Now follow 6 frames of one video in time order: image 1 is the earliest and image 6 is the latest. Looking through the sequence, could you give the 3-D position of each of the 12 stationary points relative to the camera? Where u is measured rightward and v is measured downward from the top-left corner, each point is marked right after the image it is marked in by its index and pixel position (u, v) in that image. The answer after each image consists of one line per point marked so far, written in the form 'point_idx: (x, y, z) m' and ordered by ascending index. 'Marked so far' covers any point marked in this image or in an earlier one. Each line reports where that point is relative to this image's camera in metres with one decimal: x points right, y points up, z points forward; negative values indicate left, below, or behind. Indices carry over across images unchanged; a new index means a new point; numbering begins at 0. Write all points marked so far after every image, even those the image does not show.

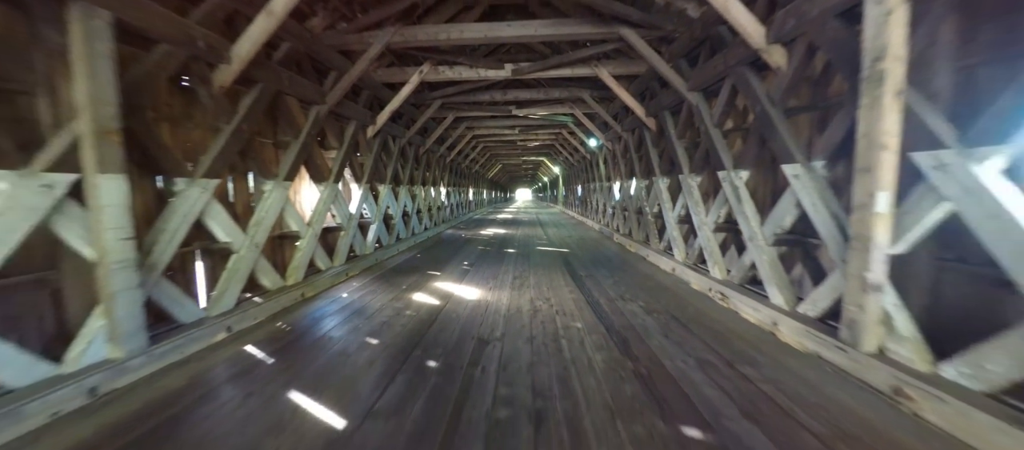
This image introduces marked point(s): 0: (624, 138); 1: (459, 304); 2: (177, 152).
0: (+1.9, +1.5, +5.3) m
1: (-0.4, -0.6, +2.7) m
2: (-2.1, +0.5, +2.0) m
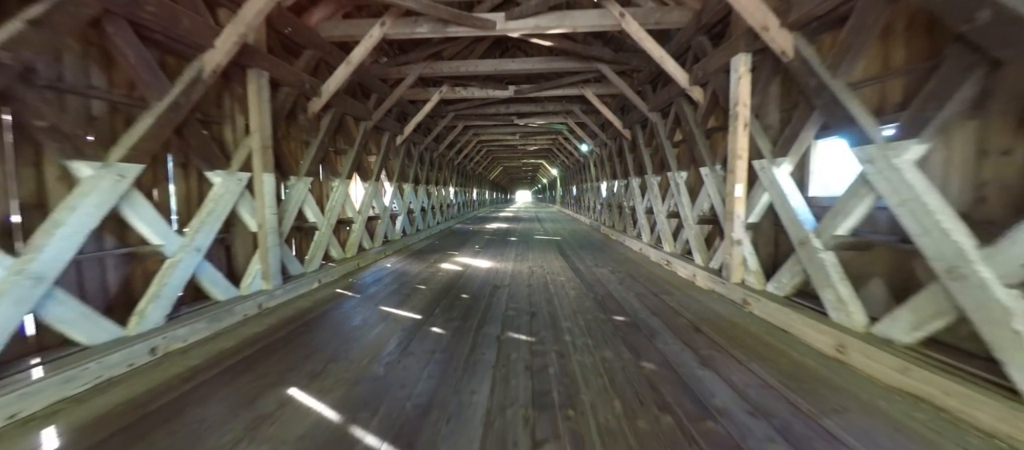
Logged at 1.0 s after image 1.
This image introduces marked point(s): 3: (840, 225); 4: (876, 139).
0: (+1.9, +1.6, +6.2) m
1: (-0.4, -0.5, +3.5) m
2: (-2.1, +0.6, +2.9) m
3: (+1.8, 0.0, +1.7) m
4: (+1.8, +0.4, +1.5) m
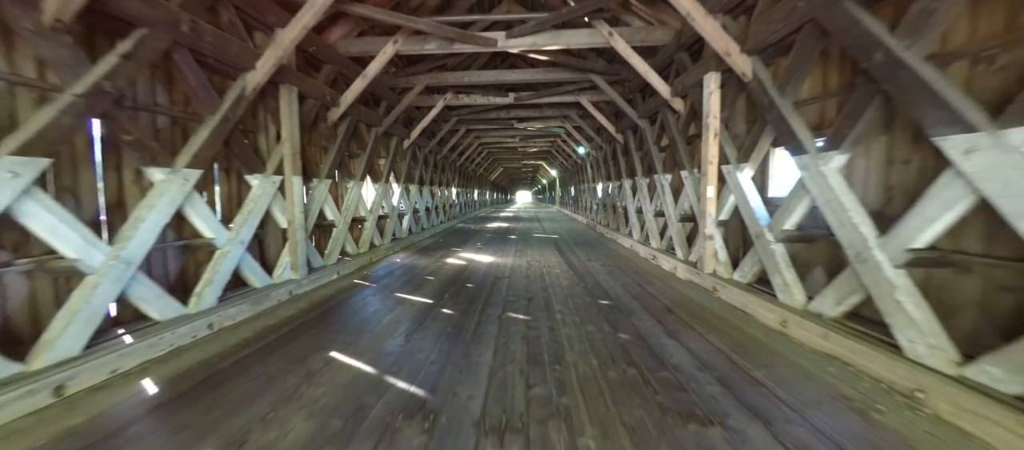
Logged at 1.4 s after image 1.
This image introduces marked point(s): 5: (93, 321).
0: (+1.9, +1.6, +6.5) m
1: (-0.4, -0.5, +3.9) m
2: (-2.1, +0.6, +3.2) m
3: (+1.8, 0.0, +2.0) m
4: (+1.8, +0.4, +1.9) m
5: (-2.2, -0.5, +1.7) m
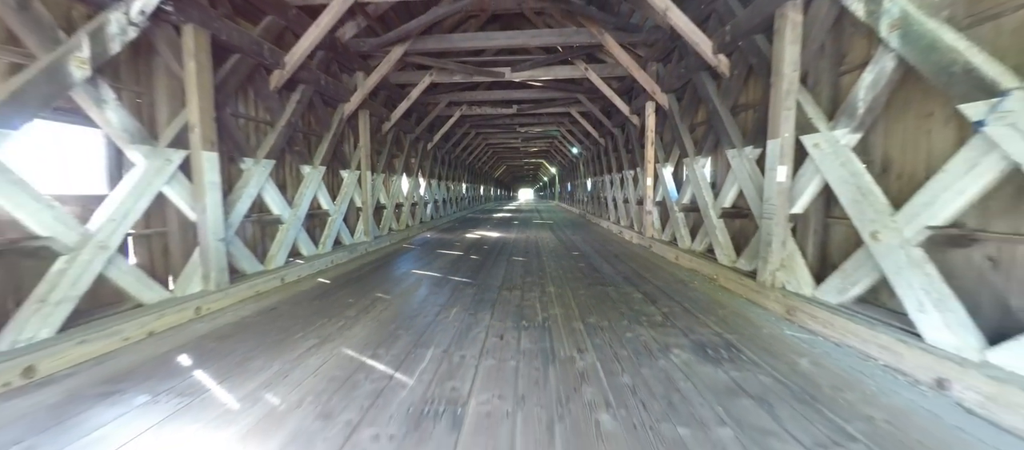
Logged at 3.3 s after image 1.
0: (+2.0, +1.9, +7.8) m
1: (-0.4, -0.2, +5.2) m
2: (-2.0, +0.9, +4.5) m
3: (+1.8, +0.3, +3.3) m
4: (+1.8, +0.7, +3.1) m
5: (-2.1, -0.2, +3.0) m
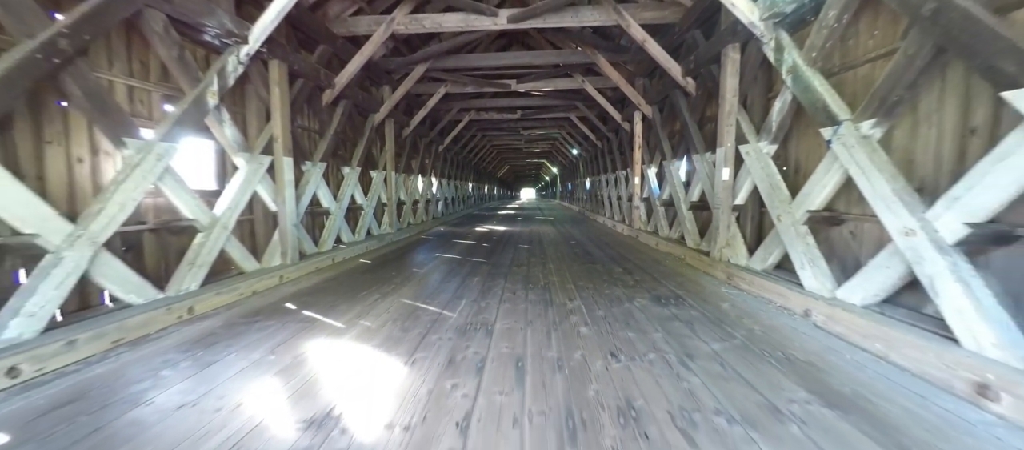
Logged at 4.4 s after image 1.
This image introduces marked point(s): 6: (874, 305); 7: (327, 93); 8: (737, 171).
0: (+2.1, +2.0, +8.4) m
1: (-0.3, -0.1, +5.8) m
2: (-1.9, +1.0, +5.2) m
3: (+1.9, +0.4, +3.9) m
4: (+1.9, +0.8, +3.8) m
5: (-2.1, -0.1, +3.6) m
6: (+1.9, -0.4, +1.7) m
7: (-2.0, +1.5, +3.4) m
8: (+1.9, +0.5, +2.6) m
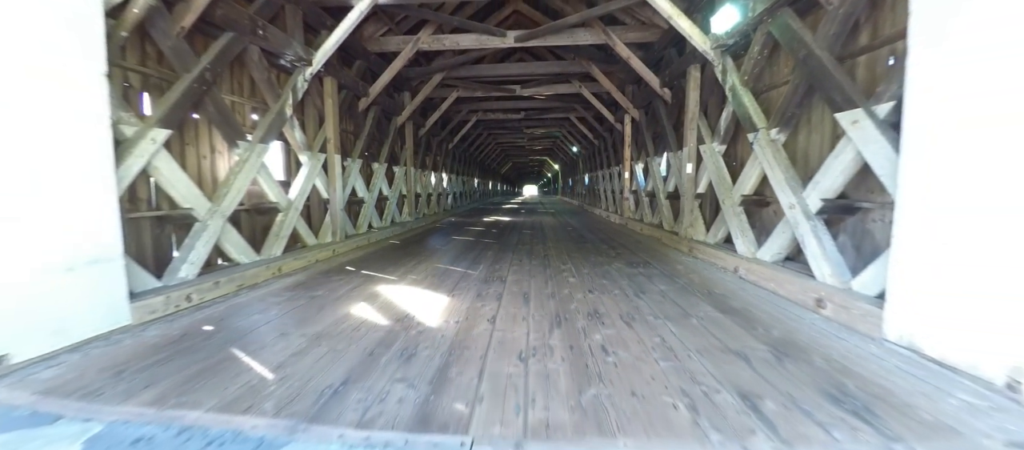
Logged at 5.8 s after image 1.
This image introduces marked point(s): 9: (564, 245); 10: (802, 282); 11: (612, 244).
0: (+2.2, +2.2, +9.0) m
1: (-0.2, +0.1, +6.5) m
2: (-1.9, +1.2, +5.9) m
3: (+2.0, +0.6, +4.6) m
4: (+1.9, +1.0, +4.4) m
5: (-2.0, +0.1, +4.3) m
6: (+2.0, -0.3, +2.3) m
7: (-2.0, +1.6, +4.1) m
8: (+2.0, +0.6, +3.3) m
9: (+0.6, -0.2, +3.6) m
10: (+1.8, -0.4, +1.9) m
11: (+1.2, -0.2, +3.7) m
